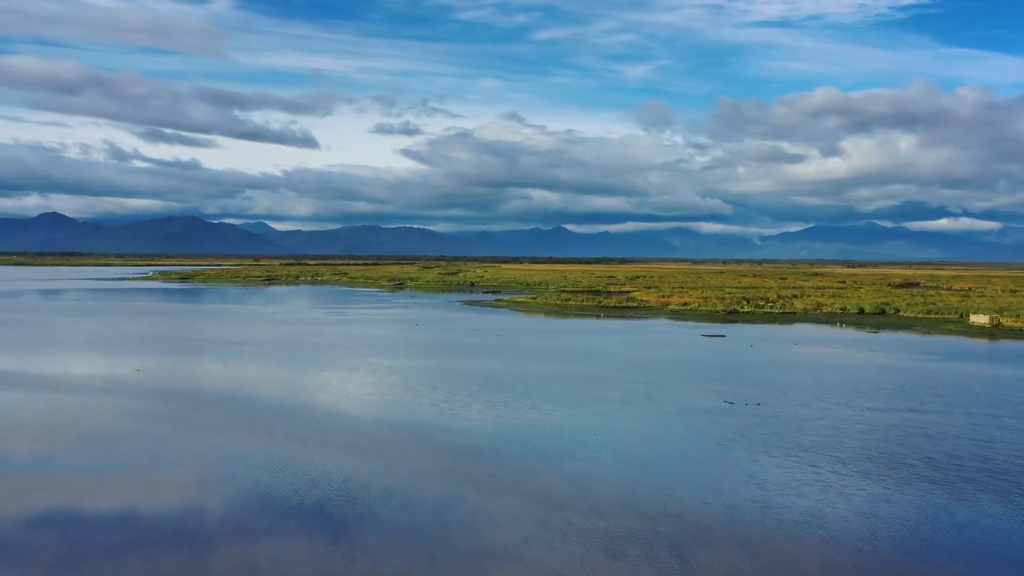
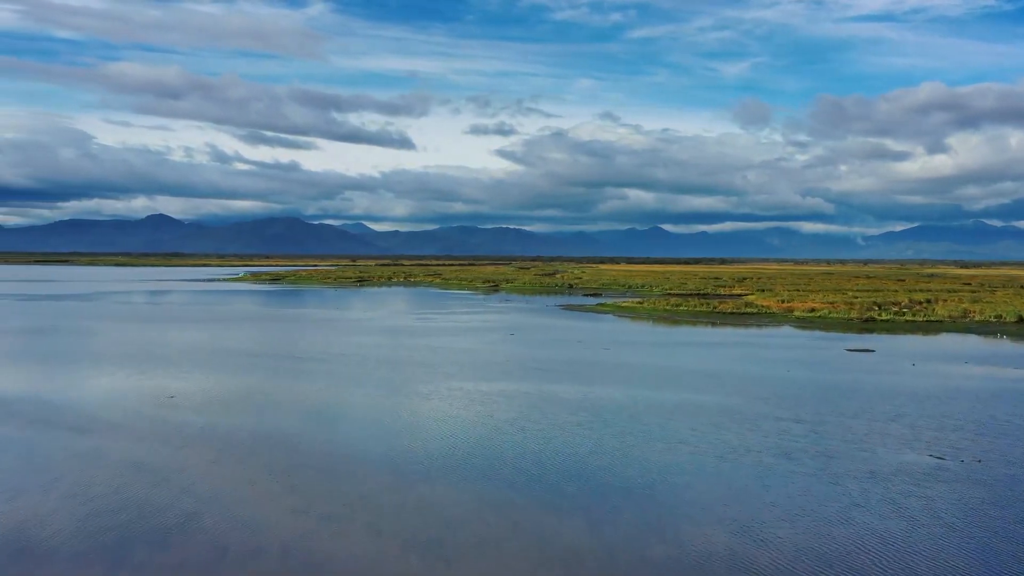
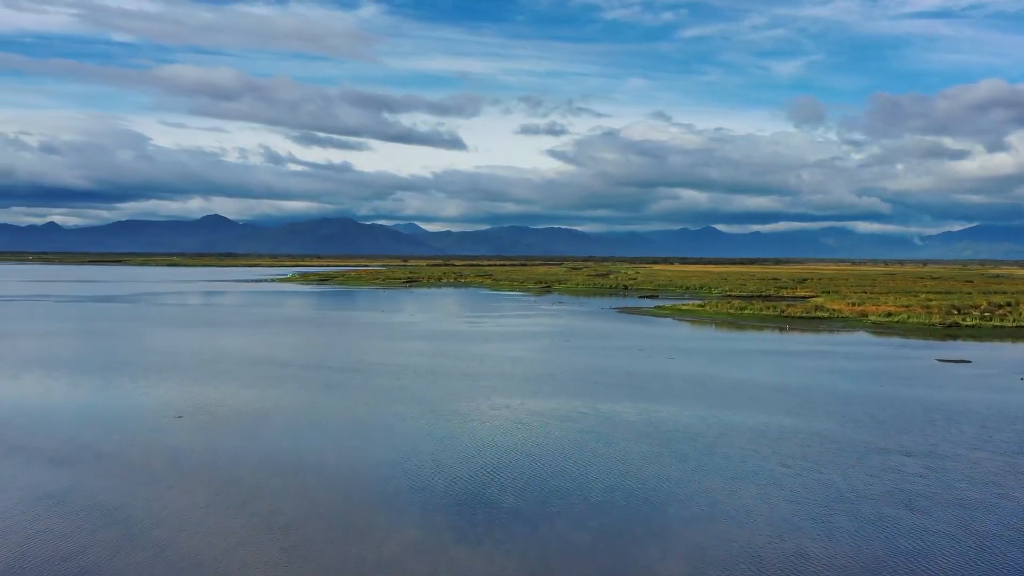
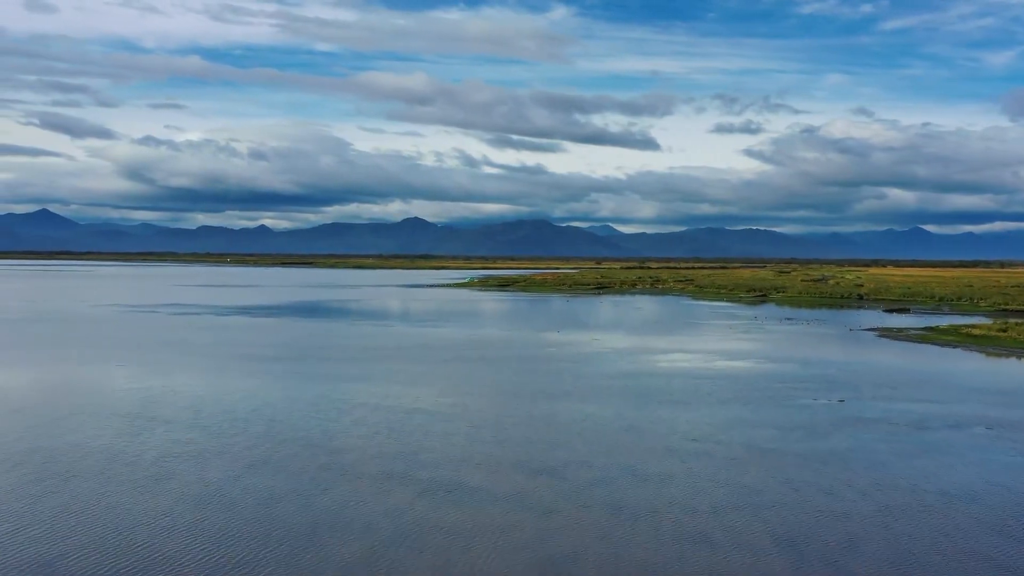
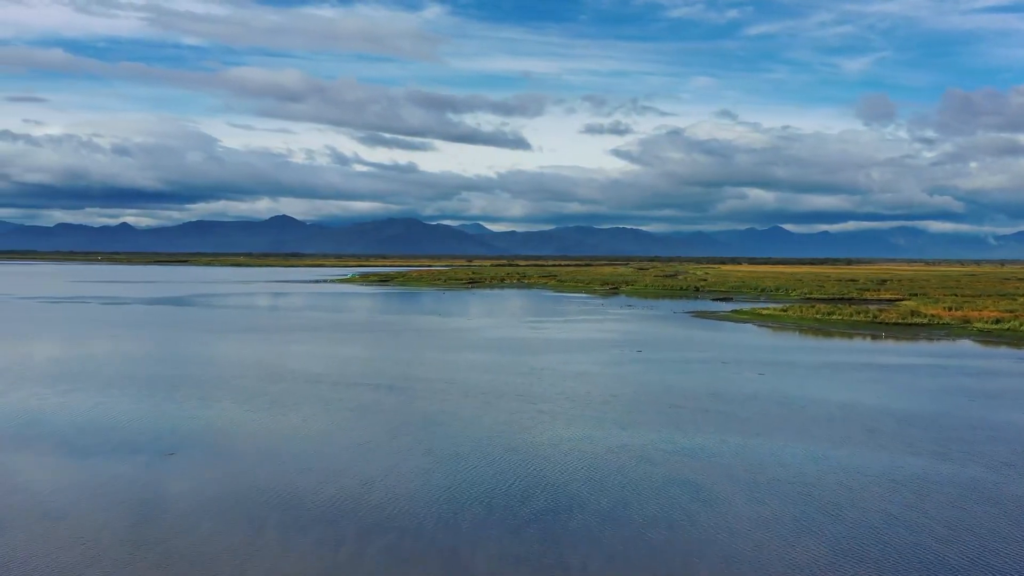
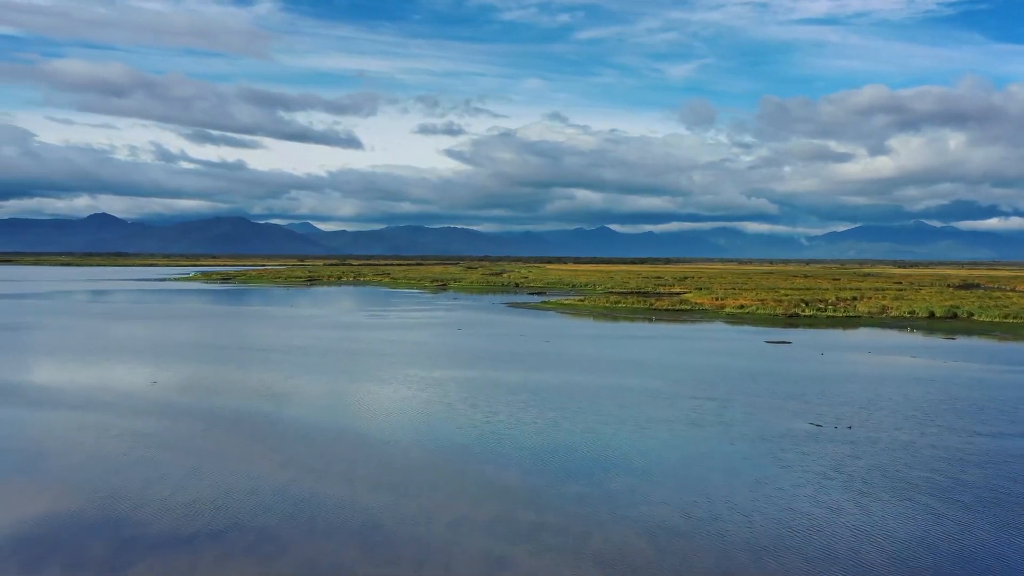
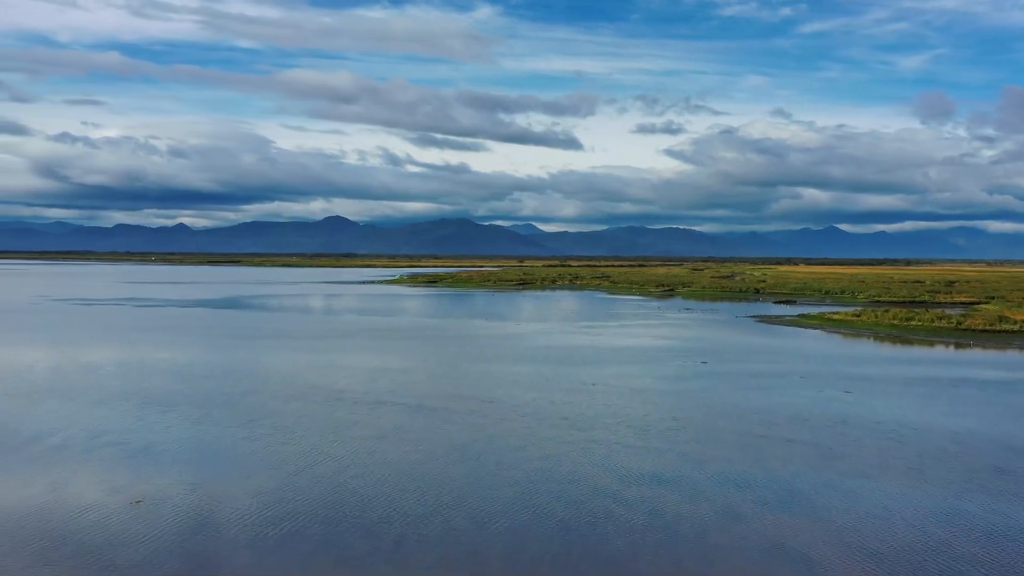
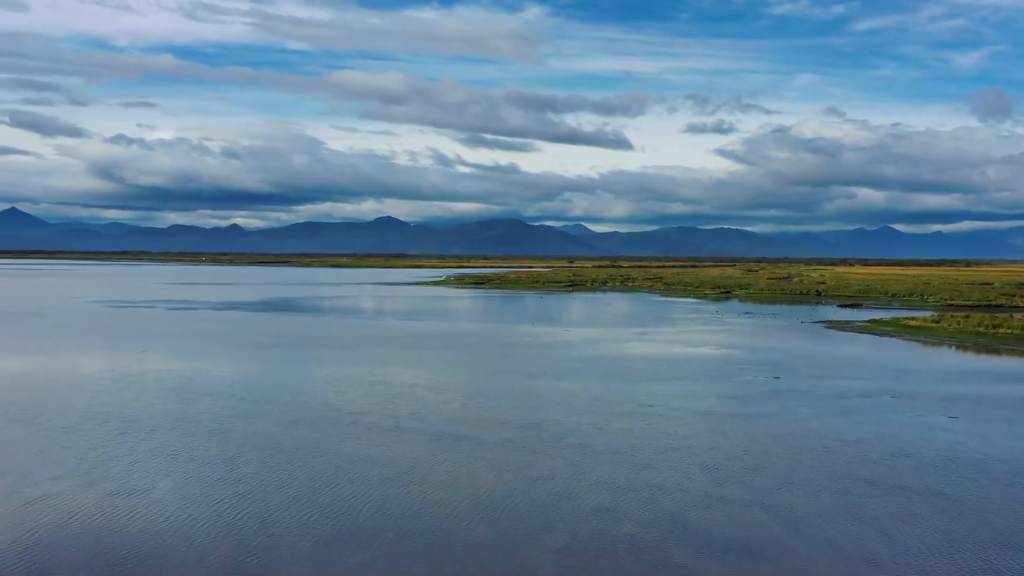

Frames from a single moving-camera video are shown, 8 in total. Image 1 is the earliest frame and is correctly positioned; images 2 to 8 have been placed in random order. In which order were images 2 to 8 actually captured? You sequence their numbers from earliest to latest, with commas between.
6, 2, 3, 5, 7, 8, 4
